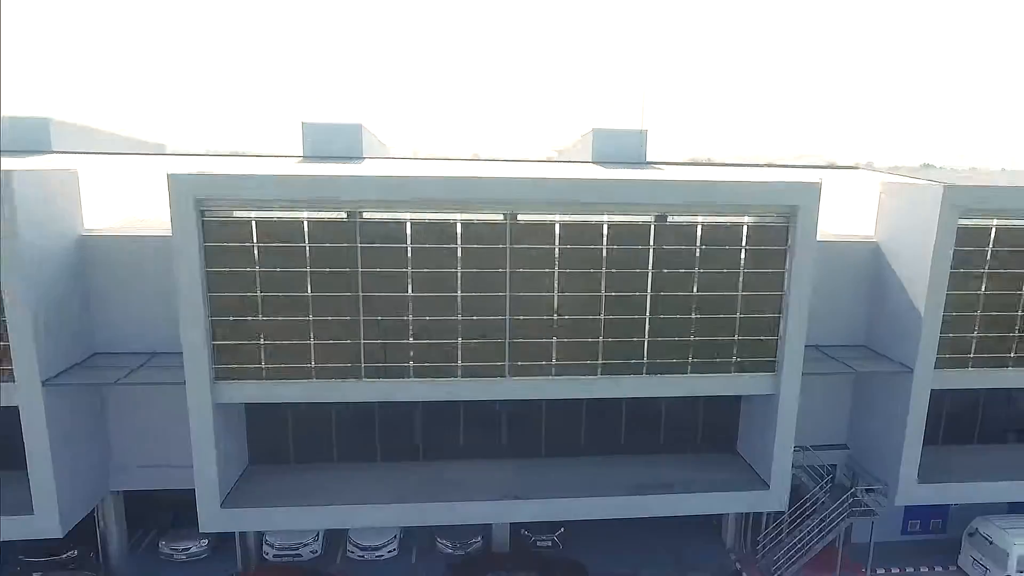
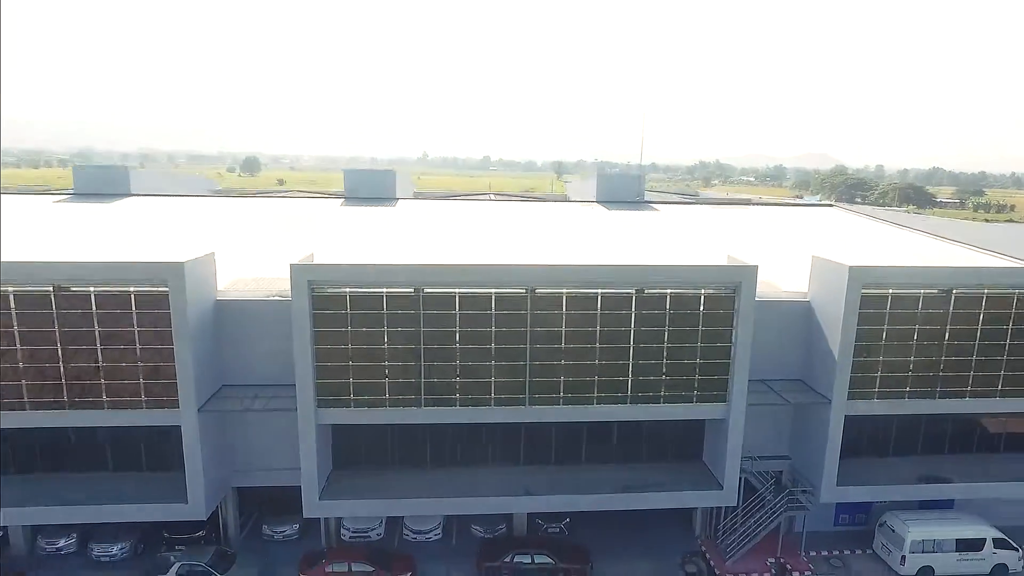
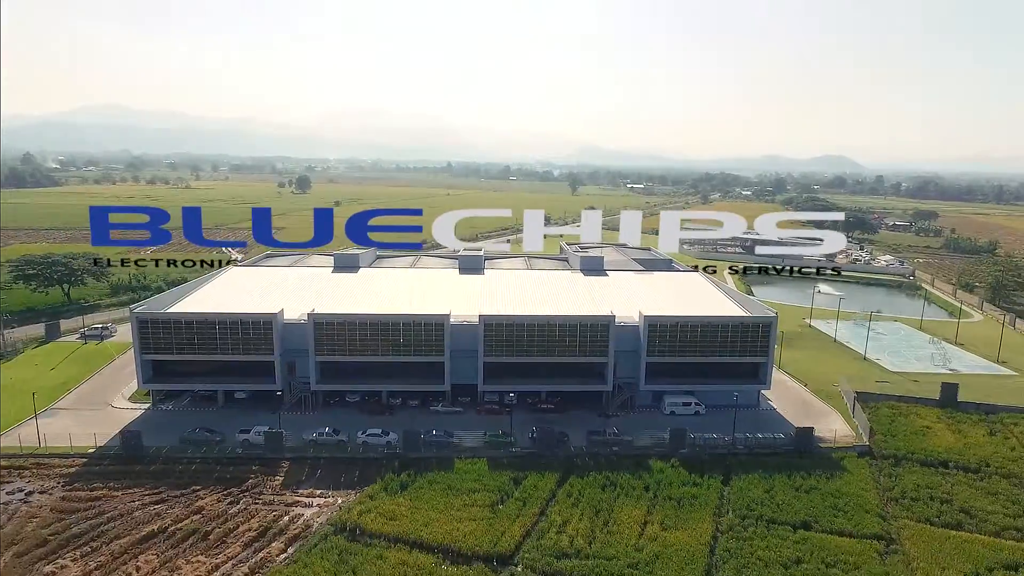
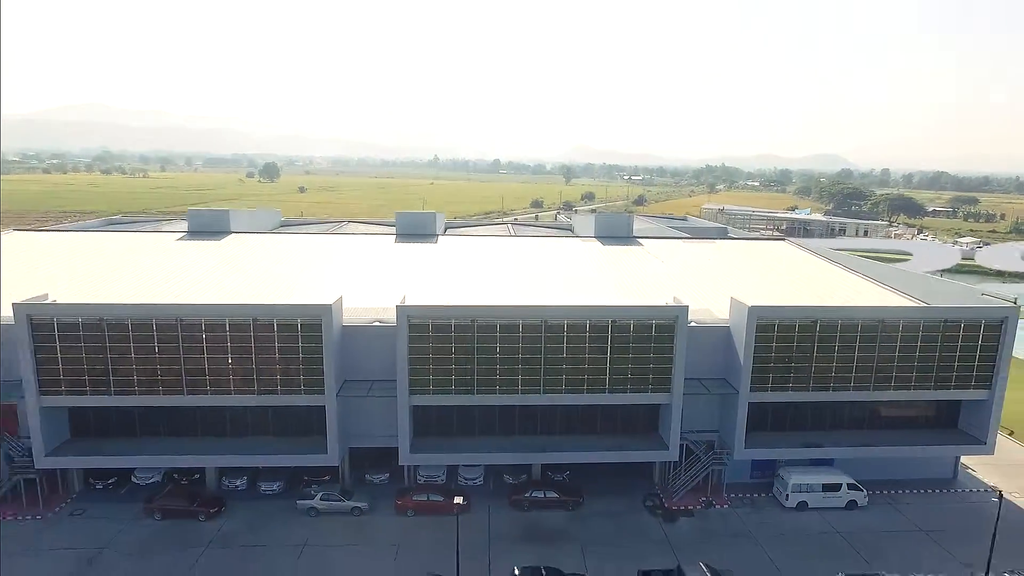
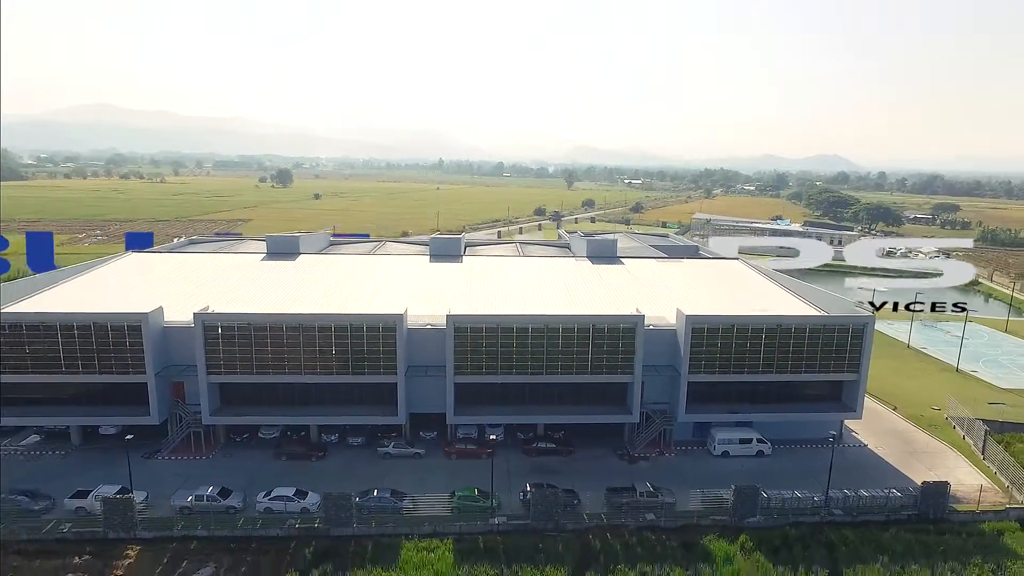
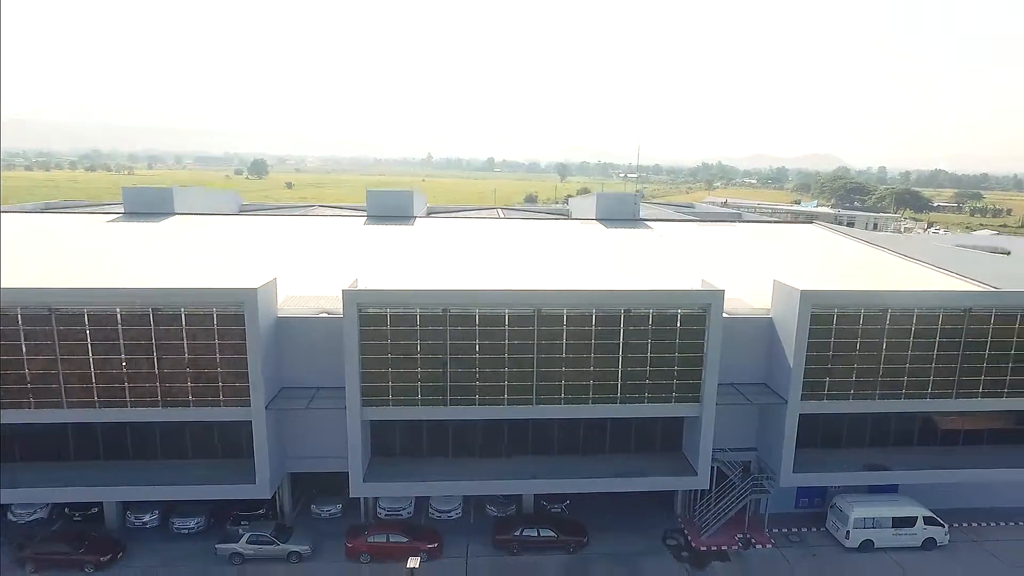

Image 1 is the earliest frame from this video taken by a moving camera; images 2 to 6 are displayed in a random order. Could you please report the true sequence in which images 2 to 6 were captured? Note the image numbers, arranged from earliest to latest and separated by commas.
2, 6, 4, 5, 3
